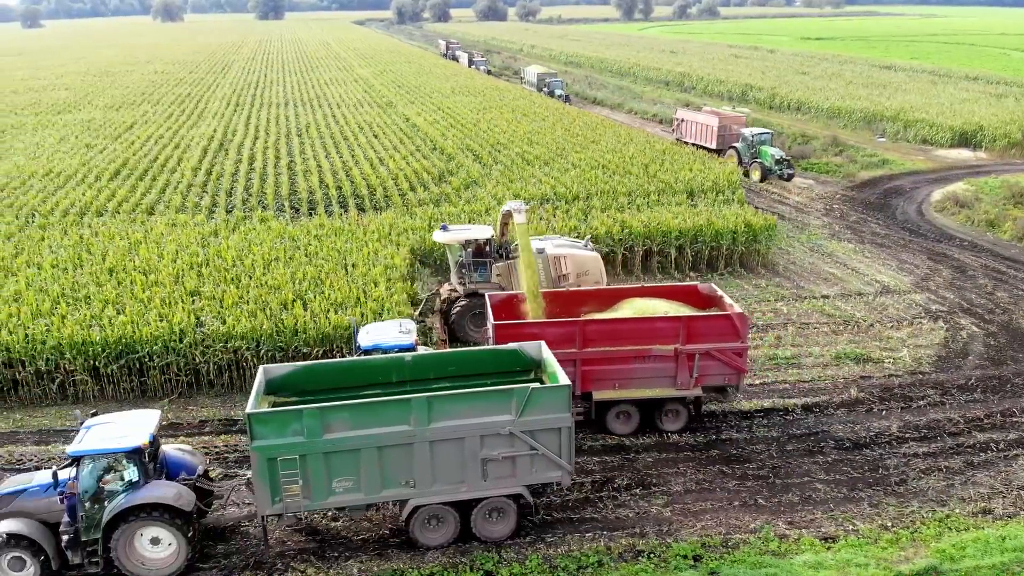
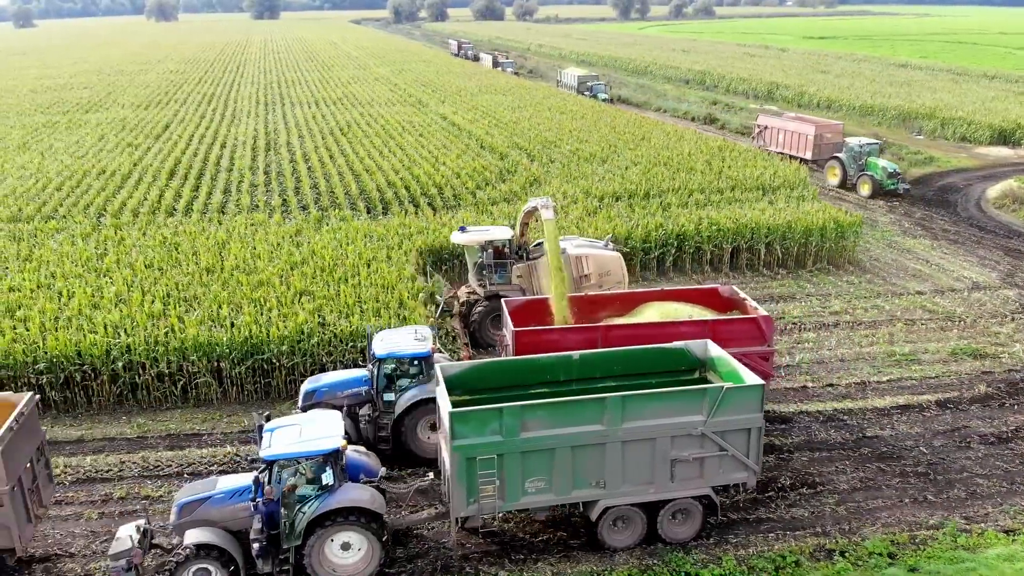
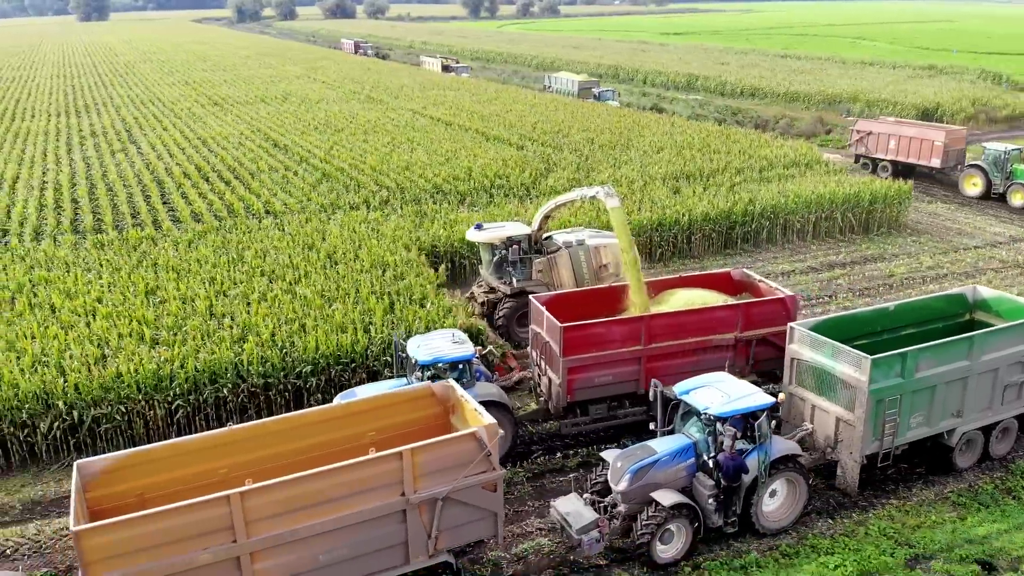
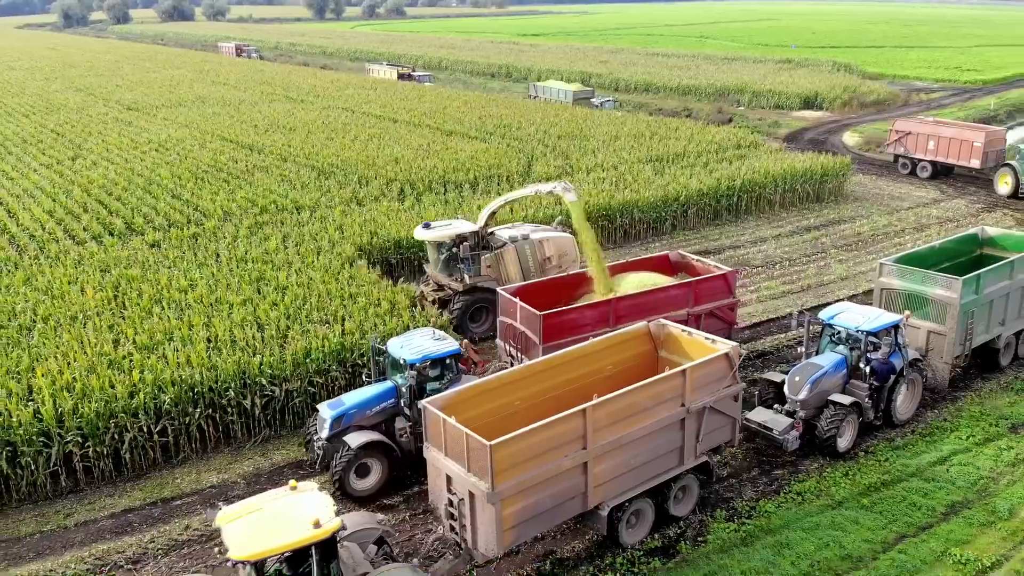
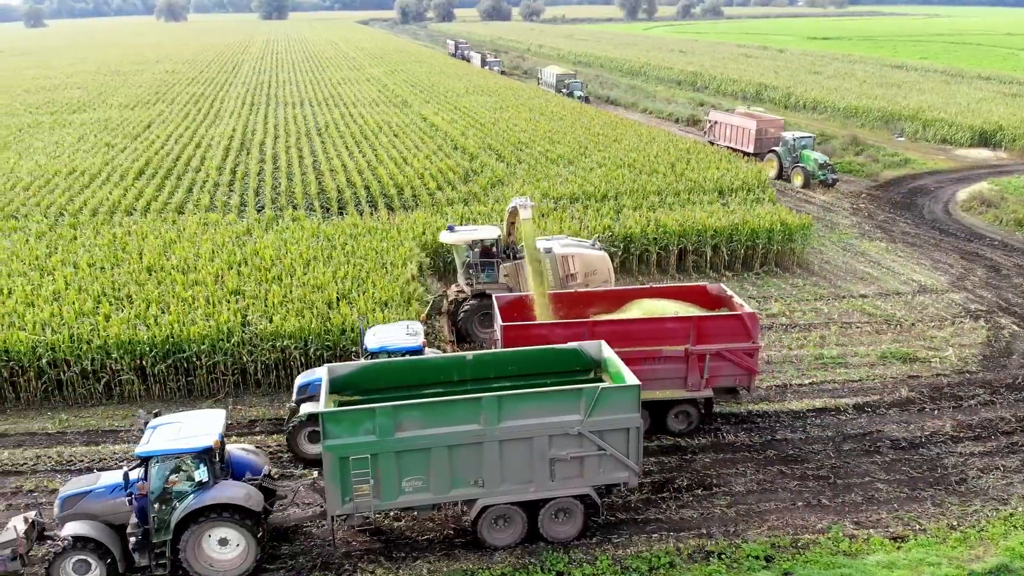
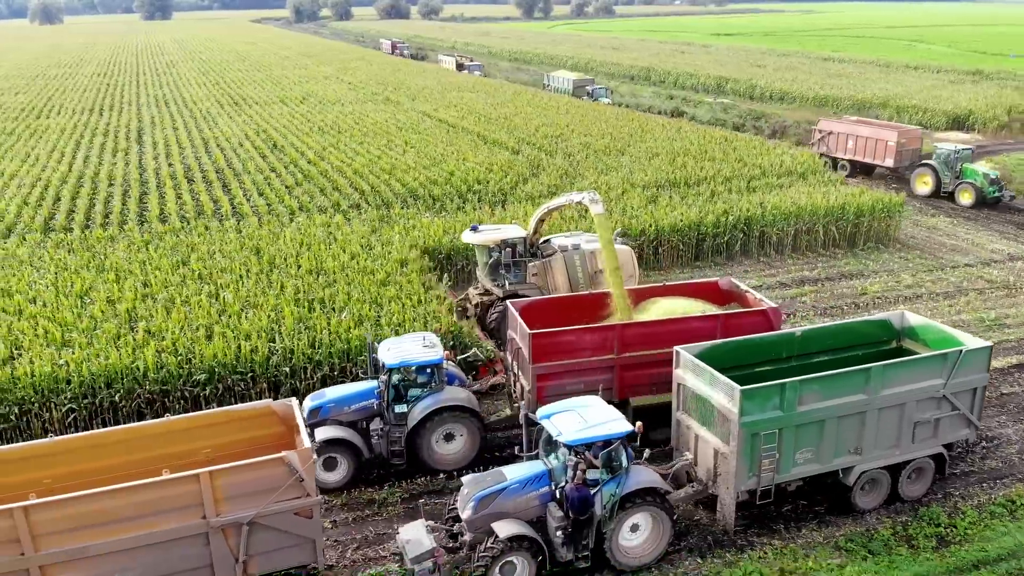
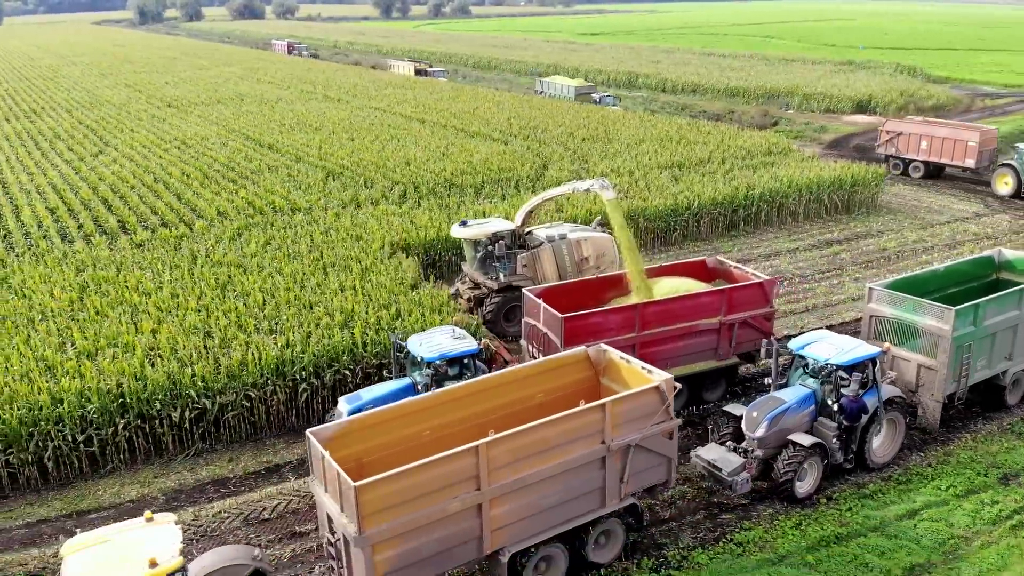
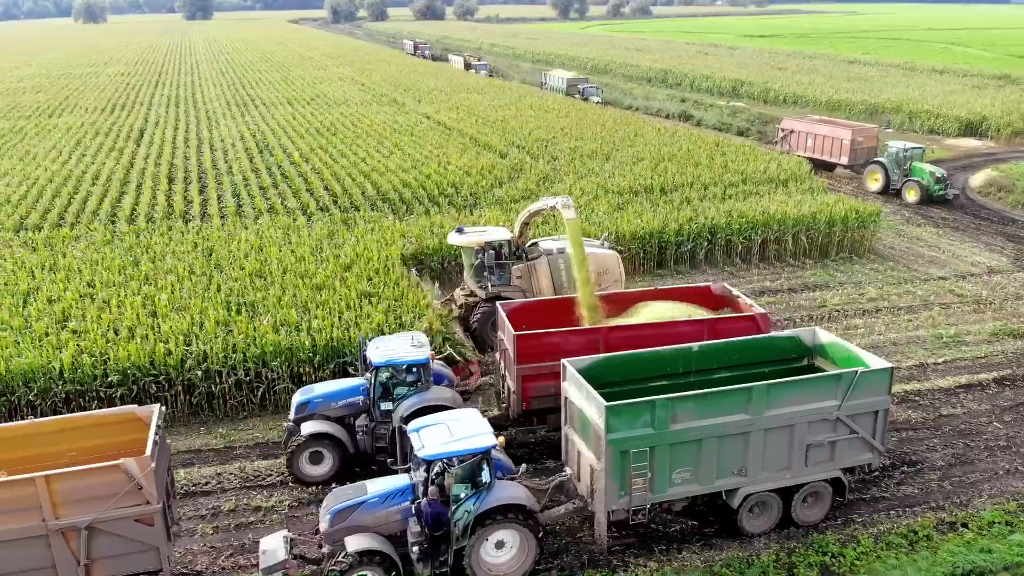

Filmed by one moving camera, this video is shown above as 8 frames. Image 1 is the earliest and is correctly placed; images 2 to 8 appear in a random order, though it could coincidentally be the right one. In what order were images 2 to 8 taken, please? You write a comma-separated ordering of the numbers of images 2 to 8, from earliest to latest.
5, 2, 8, 6, 3, 7, 4
